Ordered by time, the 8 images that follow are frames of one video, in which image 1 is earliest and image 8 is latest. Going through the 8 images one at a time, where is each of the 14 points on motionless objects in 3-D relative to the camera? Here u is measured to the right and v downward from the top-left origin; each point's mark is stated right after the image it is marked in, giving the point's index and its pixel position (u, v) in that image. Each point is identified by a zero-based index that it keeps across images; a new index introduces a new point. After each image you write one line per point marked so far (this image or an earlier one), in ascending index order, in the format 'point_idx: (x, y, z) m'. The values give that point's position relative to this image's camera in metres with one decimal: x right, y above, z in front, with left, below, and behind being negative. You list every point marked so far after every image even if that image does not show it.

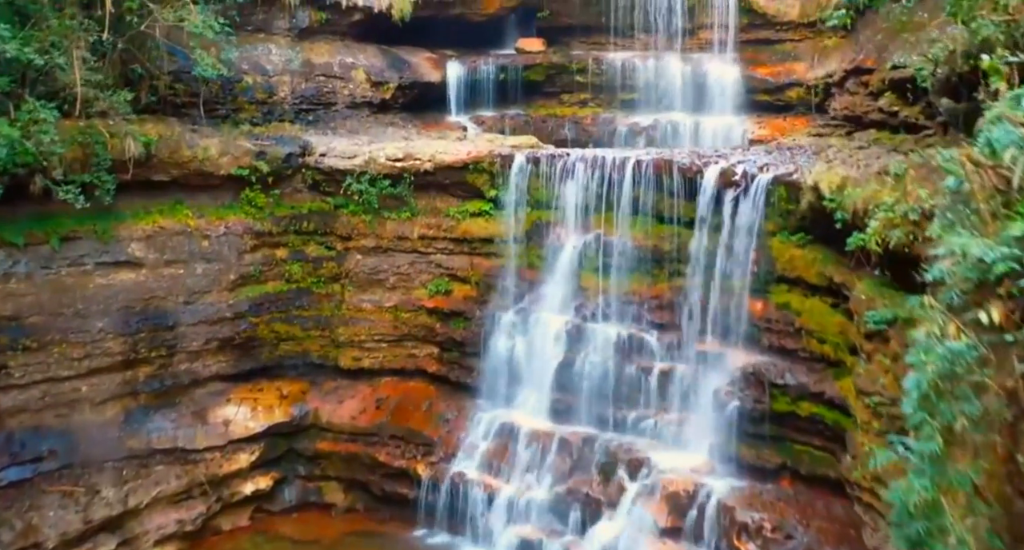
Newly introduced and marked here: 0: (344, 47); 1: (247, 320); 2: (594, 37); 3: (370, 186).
0: (-2.7, +3.6, +11.8) m
1: (-2.9, -0.5, +8.2) m
2: (+1.6, +4.9, +15.0) m
3: (-1.6, +1.0, +8.5) m
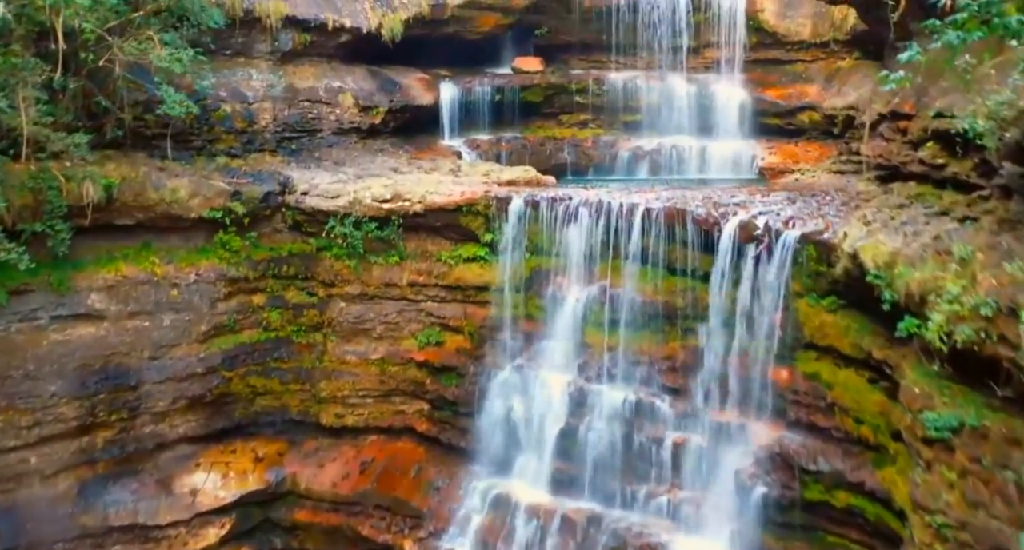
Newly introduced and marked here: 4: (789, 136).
0: (-2.7, +3.0, +11.2) m
1: (-2.9, -1.0, +7.5) m
2: (+1.6, +4.3, +14.4) m
3: (-1.6, +0.5, +7.8) m
4: (+4.6, +2.3, +12.3) m
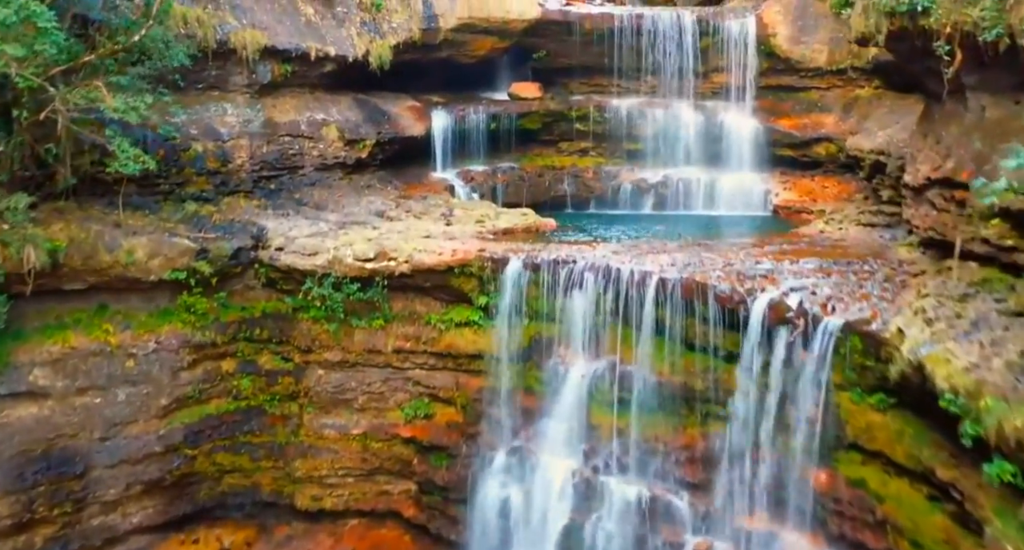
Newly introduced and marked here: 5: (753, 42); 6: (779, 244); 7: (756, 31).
0: (-2.7, +2.4, +10.4) m
1: (-2.9, -1.6, +6.7) m
2: (+1.5, +3.6, +13.6) m
3: (-1.7, -0.1, +7.0) m
4: (+4.5, +1.6, +11.6) m
5: (+4.0, +3.9, +12.5) m
6: (+2.5, +0.3, +7.1) m
7: (+4.0, +4.0, +12.4) m
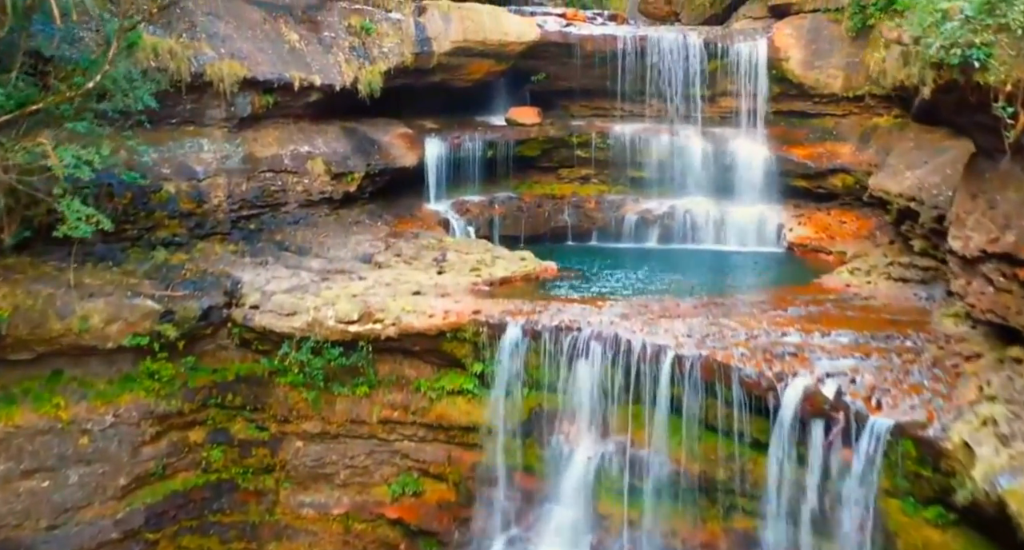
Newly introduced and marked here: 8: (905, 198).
0: (-2.8, +1.9, +9.8) m
1: (-2.9, -2.1, +6.0) m
2: (+1.5, +3.1, +13.0) m
3: (-1.7, -0.7, +6.4) m
4: (+4.5, +1.1, +11.0) m
5: (+4.0, +3.3, +11.8) m
6: (+2.5, -0.2, +6.4) m
7: (+4.0, +3.5, +11.8) m
8: (+3.8, +0.7, +7.4) m
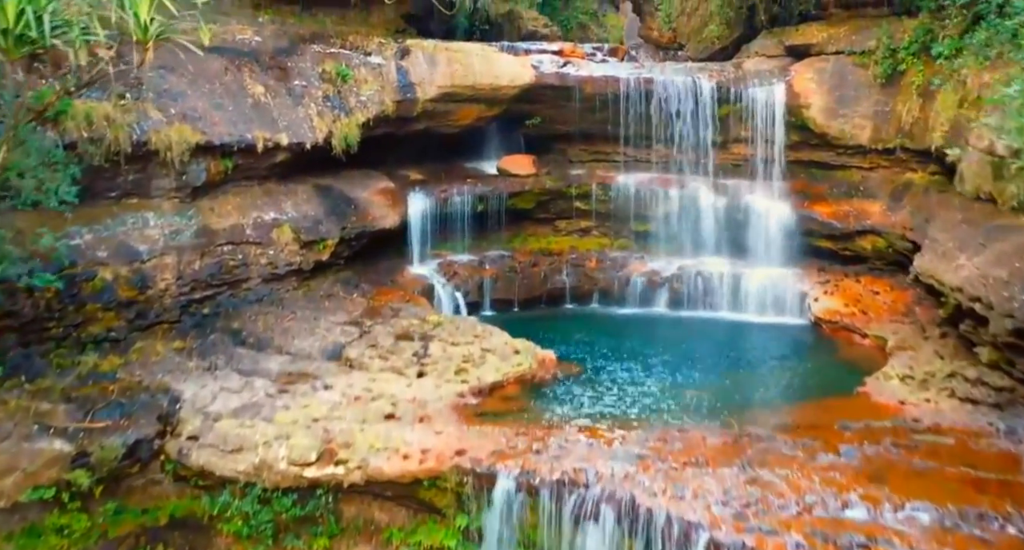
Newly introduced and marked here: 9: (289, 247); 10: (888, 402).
0: (-2.9, +0.9, +8.7) m
1: (-3.0, -3.0, +4.8) m
2: (+1.4, +2.1, +11.9) m
3: (-1.7, -1.6, +5.2) m
4: (+4.4, +0.1, +9.9) m
5: (+3.9, +2.3, +10.8) m
6: (+2.4, -1.1, +5.3) m
7: (+3.9, +2.5, +10.8) m
8: (+3.8, -0.1, +6.3) m
9: (-2.5, +0.3, +8.5) m
10: (+3.0, -1.0, +5.9) m
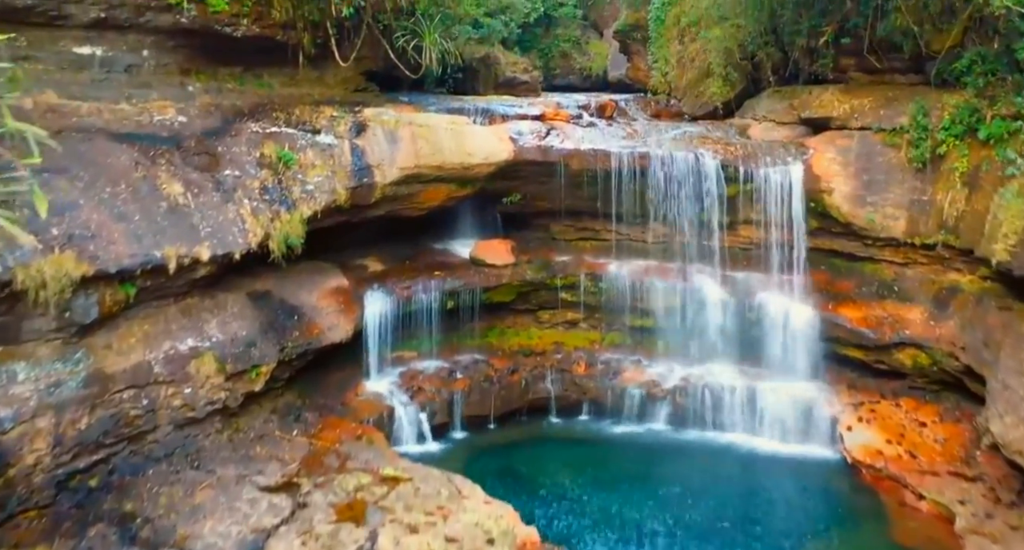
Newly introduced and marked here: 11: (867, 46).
0: (-3.1, -0.4, +7.0) m
1: (-3.1, -4.2, +3.1) m
2: (+1.0, +0.7, +10.4) m
3: (-1.9, -2.8, +3.6) m
4: (+4.1, -1.2, +8.4) m
5: (+3.6, +1.0, +9.4) m
6: (+2.3, -2.3, +3.8) m
7: (+3.6, +1.2, +9.3) m
8: (+3.6, -1.4, +4.8) m
9: (-2.8, -1.0, +6.9) m
10: (+2.8, -2.2, +4.4) m
11: (+4.7, +3.0, +10.0) m
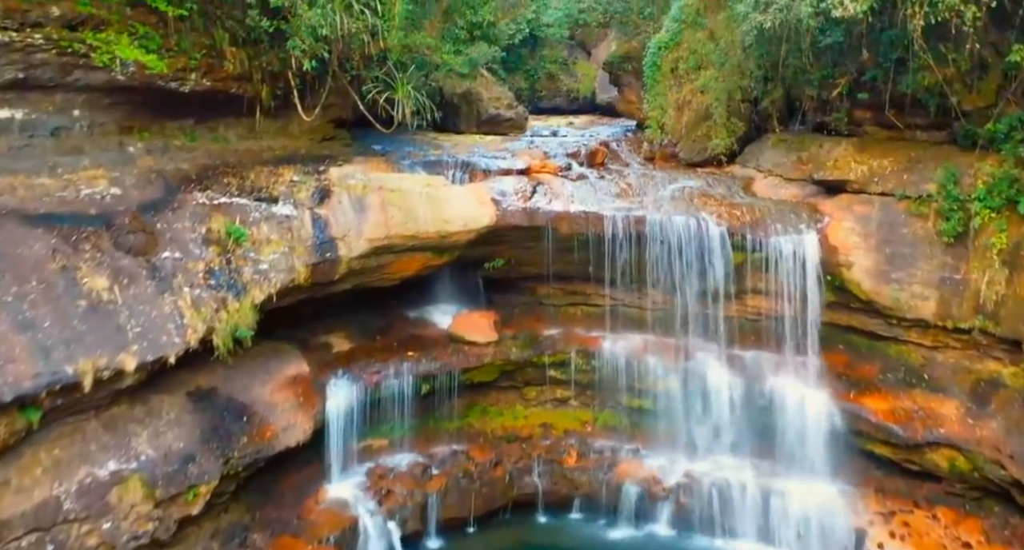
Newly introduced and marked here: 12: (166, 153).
0: (-3.3, -1.3, +6.0) m
1: (-3.2, -5.1, +2.0) m
2: (+0.8, -0.2, +9.5) m
3: (-2.0, -3.6, +2.5) m
4: (+3.9, -2.0, +7.5) m
5: (+3.4, +0.1, +8.4) m
6: (+2.2, -3.1, +2.8) m
7: (+3.4, +0.3, +8.4) m
8: (+3.5, -2.2, +3.8) m
9: (-2.9, -1.9, +5.8) m
10: (+2.7, -3.0, +3.3) m
11: (+4.5, +2.1, +9.1) m
12: (-3.8, +1.3, +8.3) m
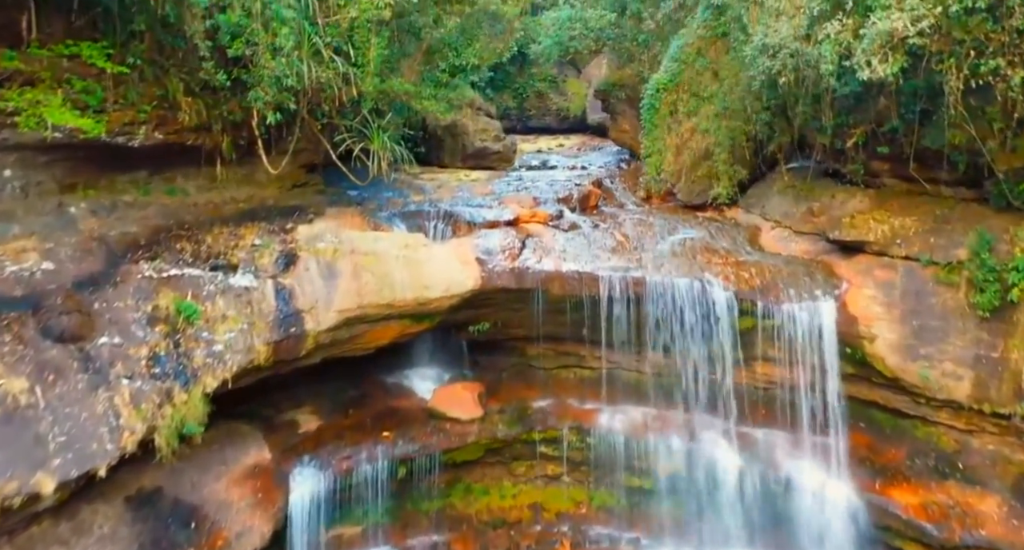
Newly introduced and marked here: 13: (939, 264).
0: (-3.4, -2.0, +5.1) m
1: (-3.3, -5.7, +1.0) m
2: (+0.7, -1.0, +8.6) m
3: (-2.0, -4.2, +1.6) m
4: (+3.8, -2.7, +6.7) m
5: (+3.2, -0.6, +7.6) m
6: (+2.1, -3.7, +1.9) m
7: (+3.3, -0.4, +7.6) m
8: (+3.4, -2.8, +3.0) m
9: (-3.0, -2.6, +4.9) m
10: (+2.6, -3.7, +2.5) m
11: (+4.4, +1.3, +8.3) m
12: (-4.0, +0.6, +7.5) m
13: (+4.2, +0.1, +7.4) m
